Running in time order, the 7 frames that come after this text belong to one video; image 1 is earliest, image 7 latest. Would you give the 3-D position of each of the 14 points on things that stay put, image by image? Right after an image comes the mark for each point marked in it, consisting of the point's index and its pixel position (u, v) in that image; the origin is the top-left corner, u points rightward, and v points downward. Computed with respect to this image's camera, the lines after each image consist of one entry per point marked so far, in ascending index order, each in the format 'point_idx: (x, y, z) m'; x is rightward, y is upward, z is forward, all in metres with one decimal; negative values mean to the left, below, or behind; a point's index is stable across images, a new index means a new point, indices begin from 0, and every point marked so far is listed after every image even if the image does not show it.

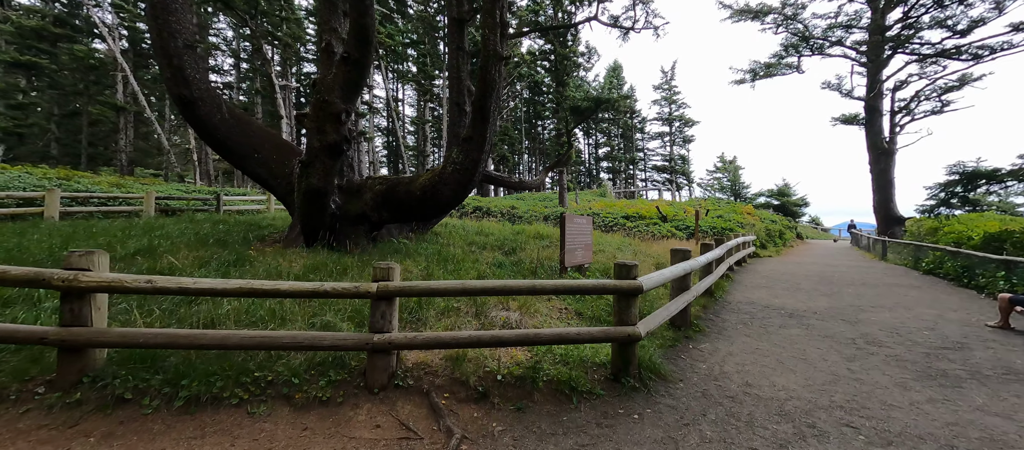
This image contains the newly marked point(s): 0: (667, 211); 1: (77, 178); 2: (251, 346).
0: (+5.7, +0.5, +12.8) m
1: (-12.9, +1.4, +10.4) m
2: (-1.5, -0.7, +2.0) m
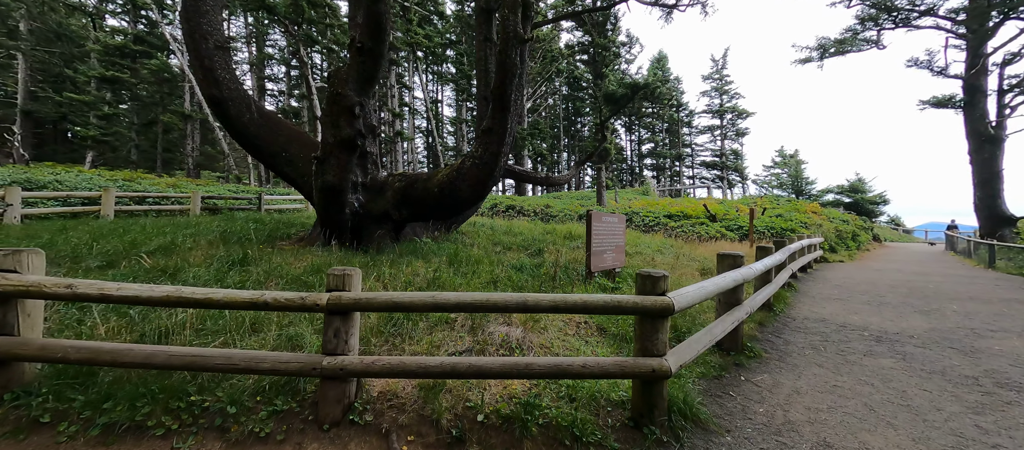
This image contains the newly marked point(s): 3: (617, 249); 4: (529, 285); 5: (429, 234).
0: (+6.7, +0.5, +11.6) m
1: (-12.0, +1.5, +11.3) m
2: (-1.6, -0.7, +1.7) m
3: (+1.5, -0.3, +4.9) m
4: (+0.2, -0.6, +4.0) m
5: (-1.8, -0.2, +7.7) m
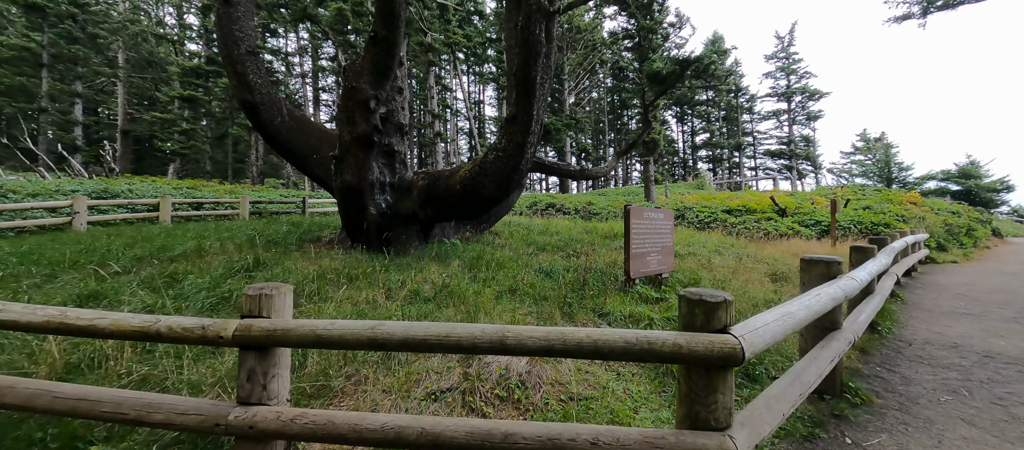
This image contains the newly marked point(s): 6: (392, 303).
0: (+7.8, +0.7, +10.0) m
1: (-10.8, +1.3, +12.2) m
2: (-1.7, -0.7, +1.3) m
3: (+1.8, -0.3, +4.1) m
4: (+0.4, -0.6, +3.4) m
5: (-1.1, -0.2, +7.3) m
6: (-1.0, -0.7, +3.1) m
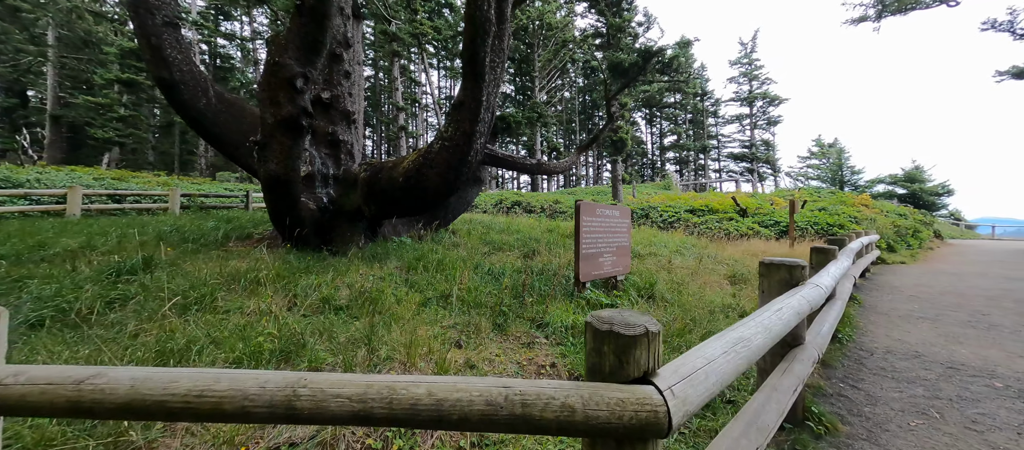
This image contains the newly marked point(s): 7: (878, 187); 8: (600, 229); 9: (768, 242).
0: (+6.8, +0.7, +10.1) m
1: (-11.9, +1.5, +11.0) m
2: (-2.1, -0.7, +0.7) m
3: (+1.1, -0.3, +3.8) m
4: (-0.2, -0.6, +3.0) m
5: (-1.9, -0.1, +6.8) m
6: (-1.6, -0.6, +2.5) m
7: (+16.3, +1.7, +15.6) m
8: (+0.9, 0.0, +3.5) m
9: (+5.2, -0.4, +7.1) m
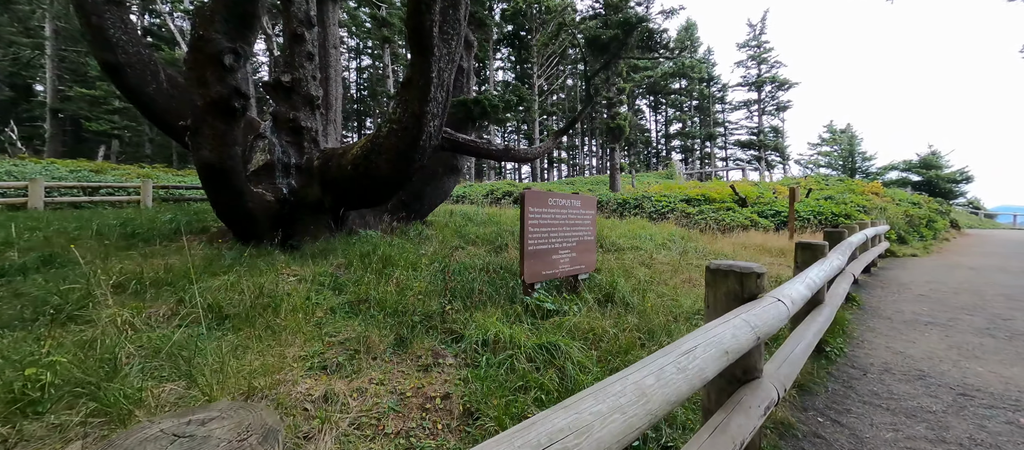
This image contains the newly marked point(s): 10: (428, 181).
0: (+6.4, +0.9, +9.5) m
1: (-12.3, +1.7, +10.7) m
2: (-2.7, -0.7, +0.4) m
3: (+0.6, -0.2, +3.3) m
4: (-0.7, -0.5, +2.5) m
5: (-2.4, 0.0, +6.4) m
6: (-2.1, -0.6, +2.1) m
7: (+16.0, +2.1, +14.8) m
8: (+0.4, 0.0, +3.0) m
9: (+4.7, -0.2, +6.6) m
10: (-1.6, +0.9, +7.0) m
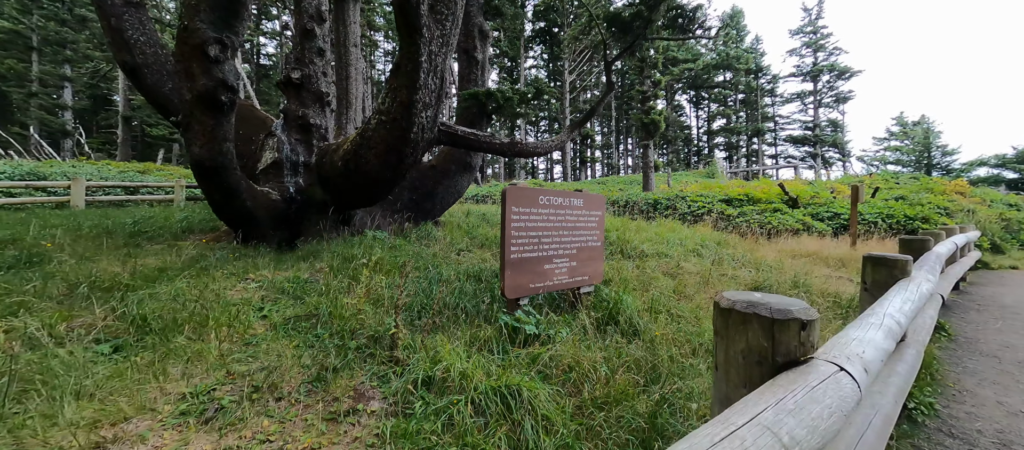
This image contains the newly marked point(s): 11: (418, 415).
0: (+6.9, +0.8, +8.4) m
1: (-11.6, +1.8, +11.4) m
2: (-3.0, -0.7, +0.2) m
3: (+0.5, -0.2, +2.8) m
4: (-0.9, -0.6, +2.1) m
5: (-2.1, 0.0, +6.1) m
6: (-2.3, -0.6, +1.9) m
7: (+17.0, +2.0, +12.8) m
8: (+0.2, 0.0, +2.5) m
9: (+4.9, -0.2, +5.6) m
10: (-1.4, +0.9, +6.6) m
11: (-0.4, -0.8, +1.4) m
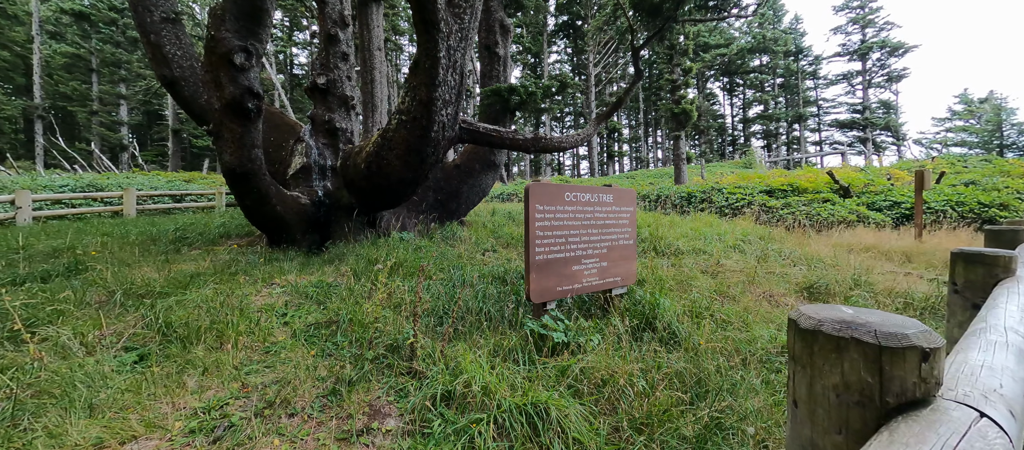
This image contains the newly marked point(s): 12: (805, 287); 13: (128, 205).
0: (+7.5, +1.0, +7.7) m
1: (-10.8, +1.6, +12.1) m
2: (-3.0, -0.7, +0.2) m
3: (+0.7, -0.2, +2.6) m
4: (-0.7, -0.6, +2.0) m
5: (-1.7, 0.0, +6.1) m
6: (-2.2, -0.7, +1.9) m
7: (+17.8, +2.4, +11.3) m
8: (+0.4, 0.0, +2.4) m
9: (+5.3, -0.1, +5.1) m
10: (-0.9, +0.9, +6.6) m
11: (-0.3, -0.8, +1.3) m
12: (+2.6, -0.5, +3.1) m
13: (-8.5, +0.4, +7.8) m
